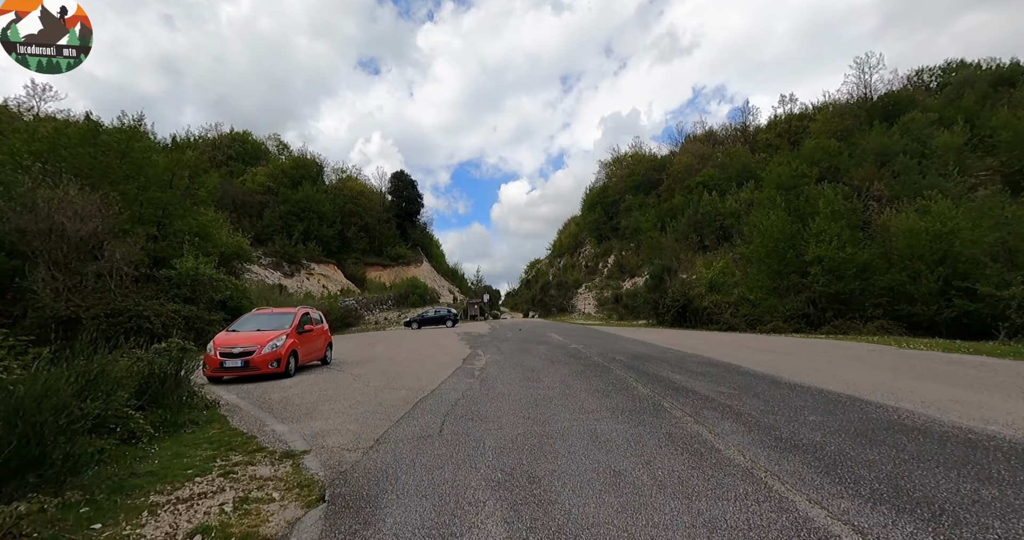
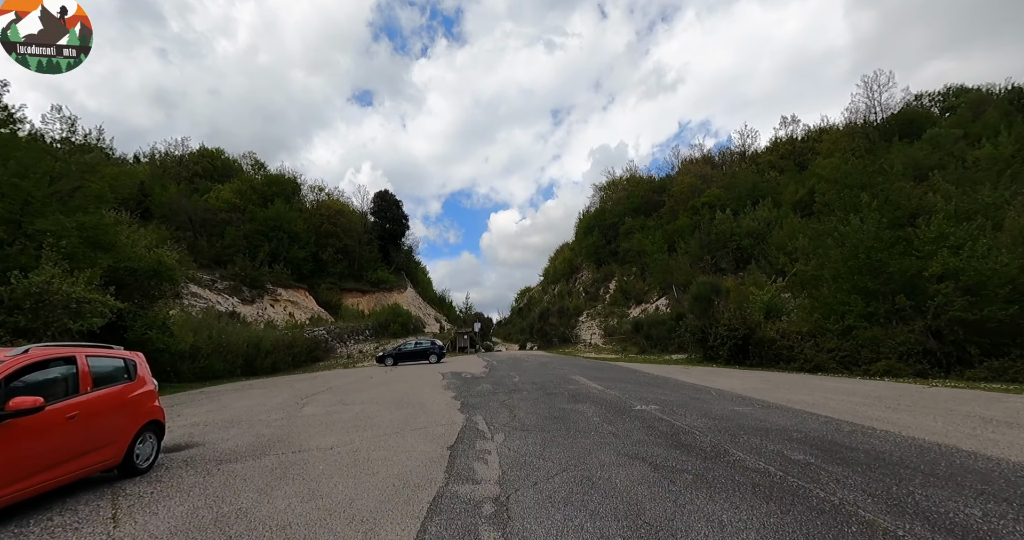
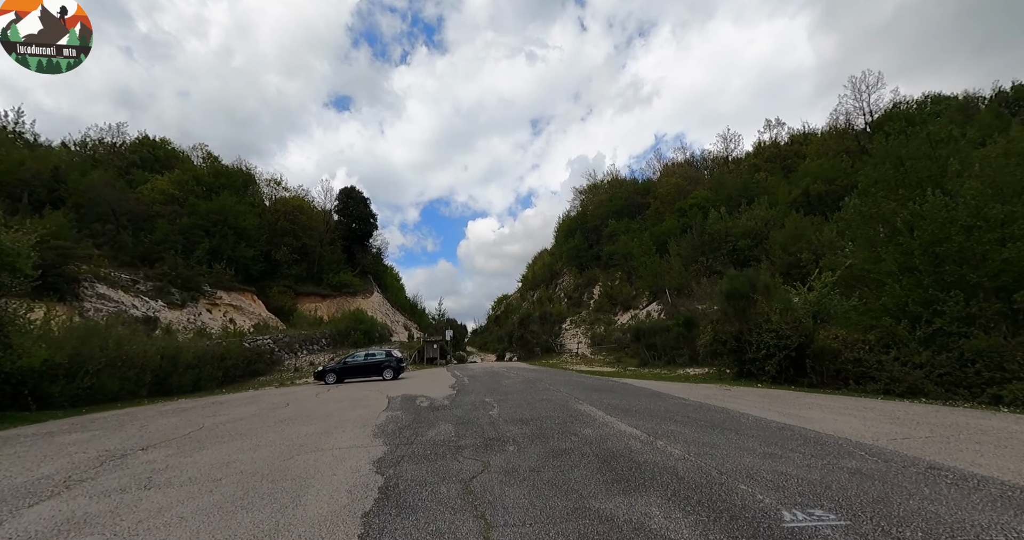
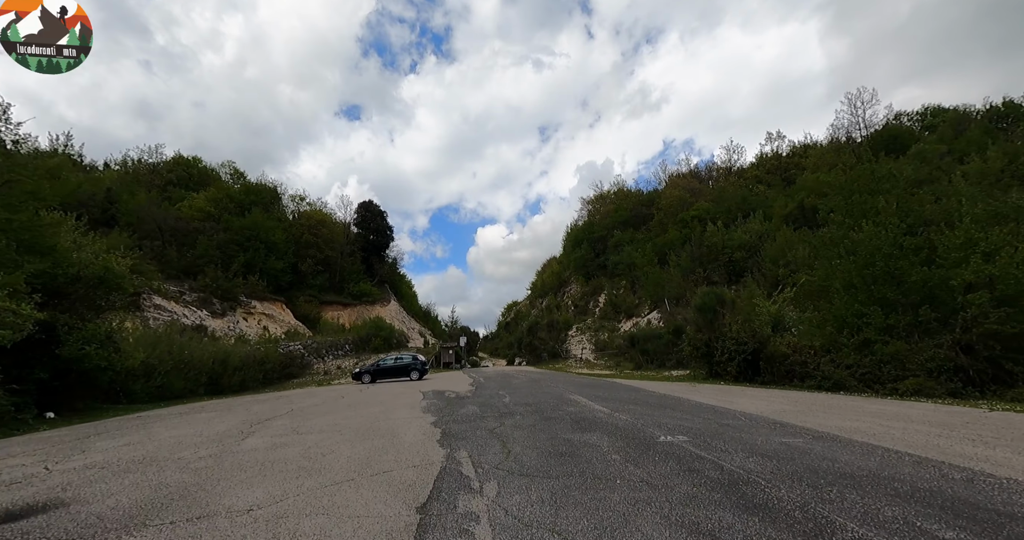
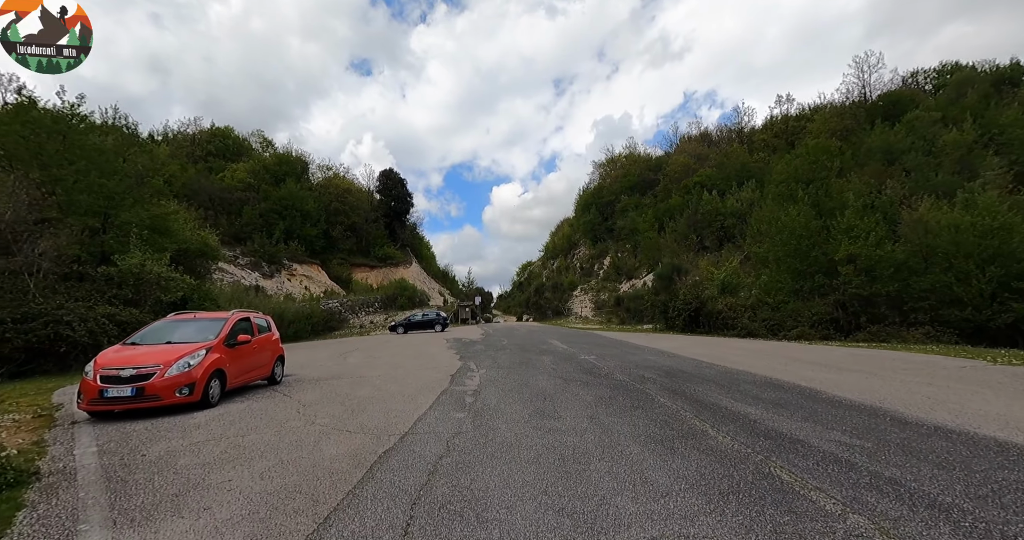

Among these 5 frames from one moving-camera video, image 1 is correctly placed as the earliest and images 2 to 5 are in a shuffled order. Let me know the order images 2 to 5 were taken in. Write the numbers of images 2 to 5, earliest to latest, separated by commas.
5, 2, 4, 3
